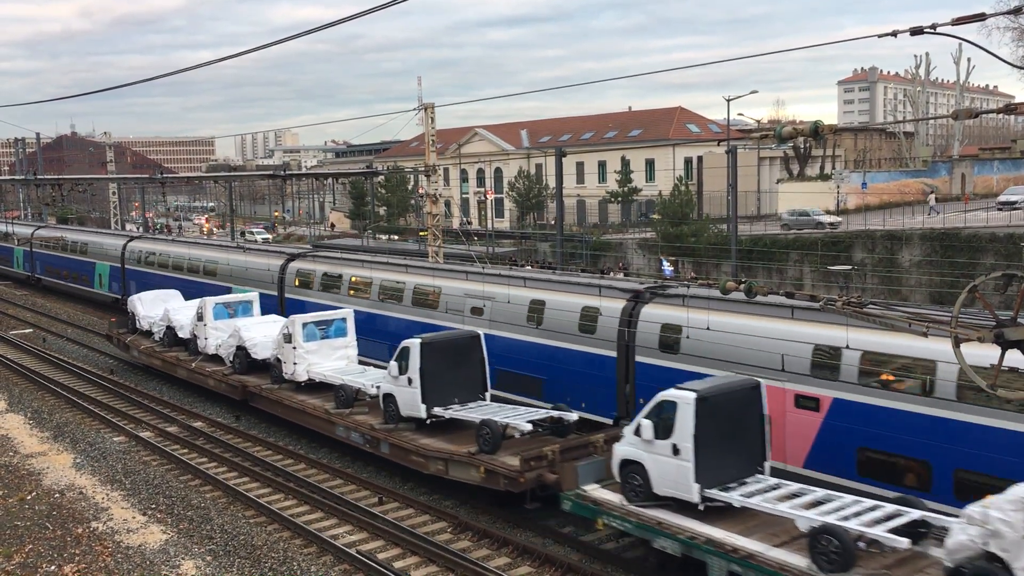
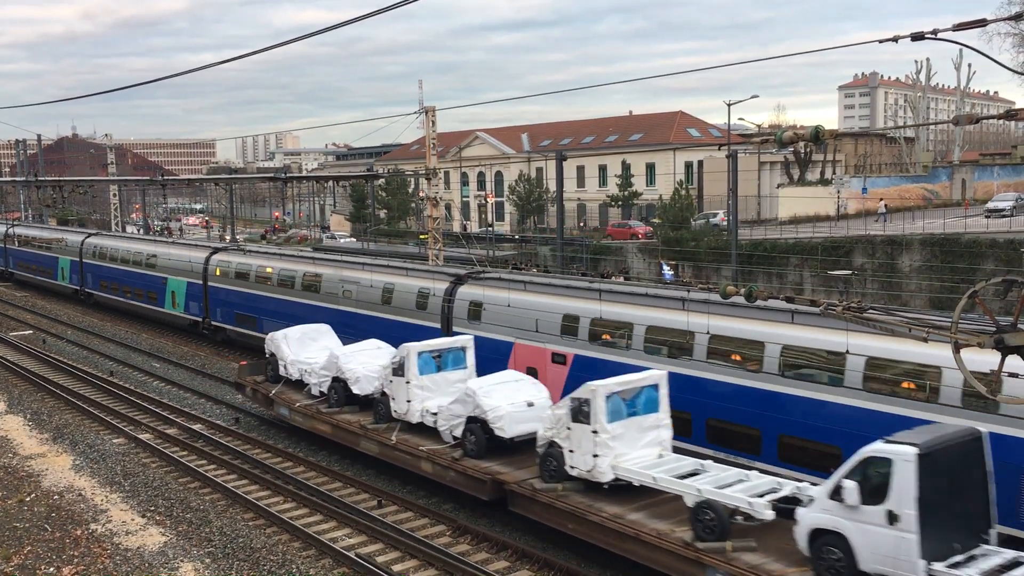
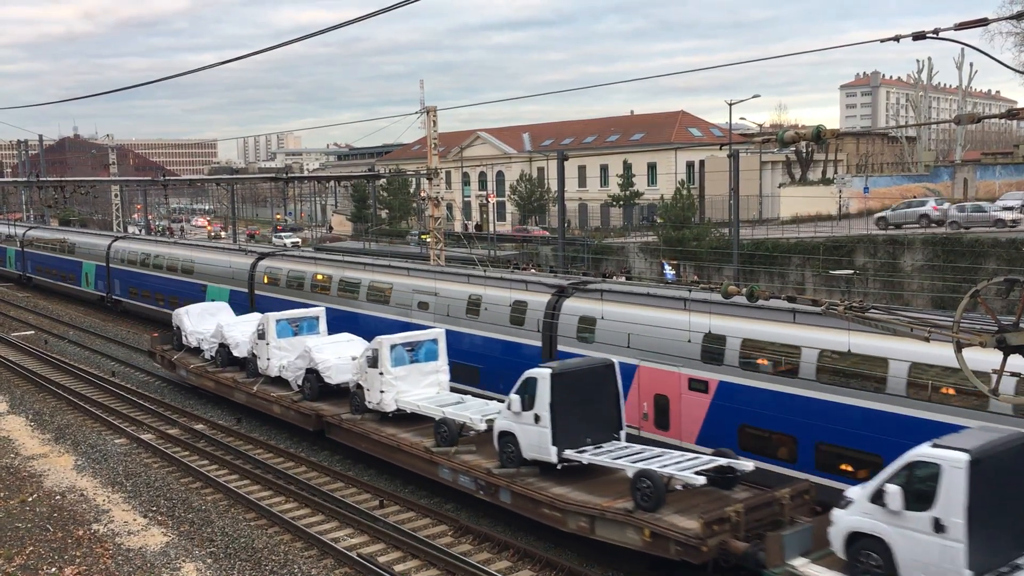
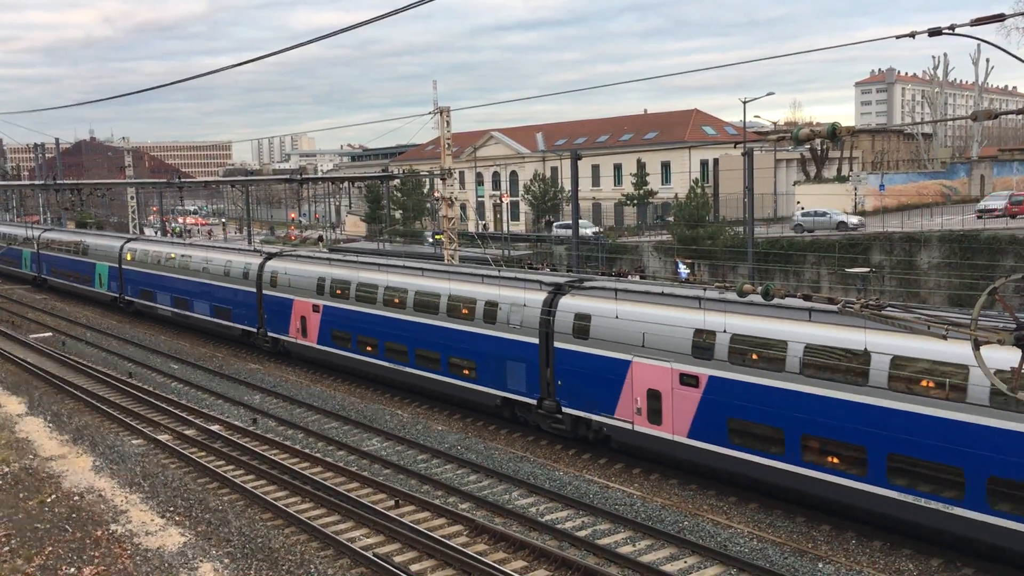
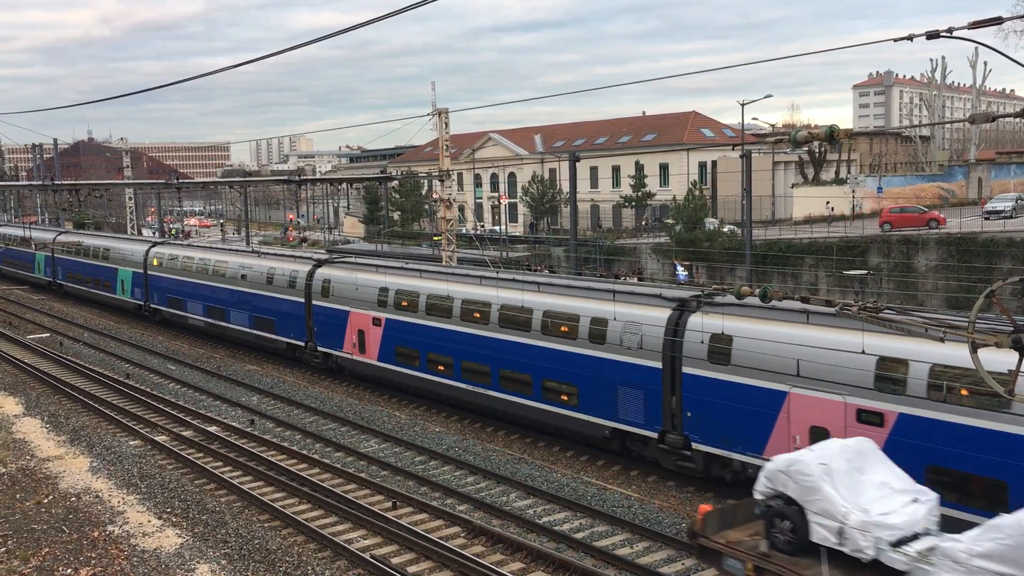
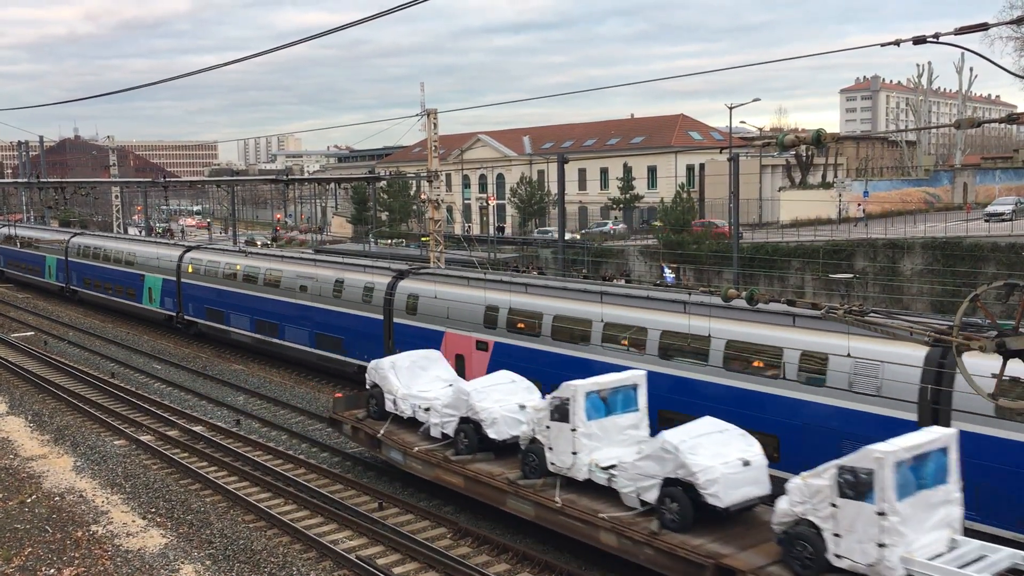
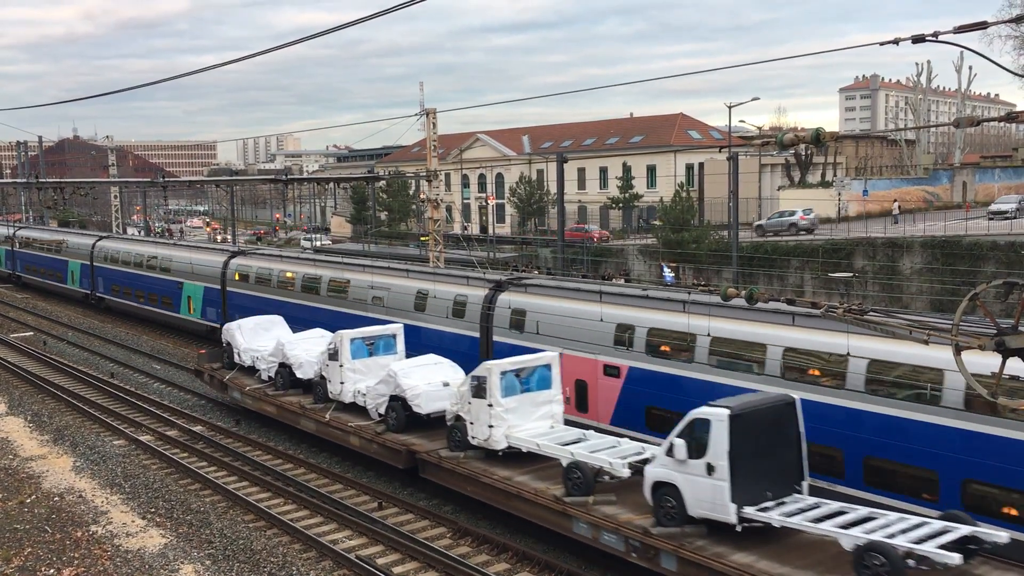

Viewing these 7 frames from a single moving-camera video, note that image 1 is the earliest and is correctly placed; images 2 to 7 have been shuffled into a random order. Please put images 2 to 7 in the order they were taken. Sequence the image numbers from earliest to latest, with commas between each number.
3, 7, 2, 6, 5, 4
